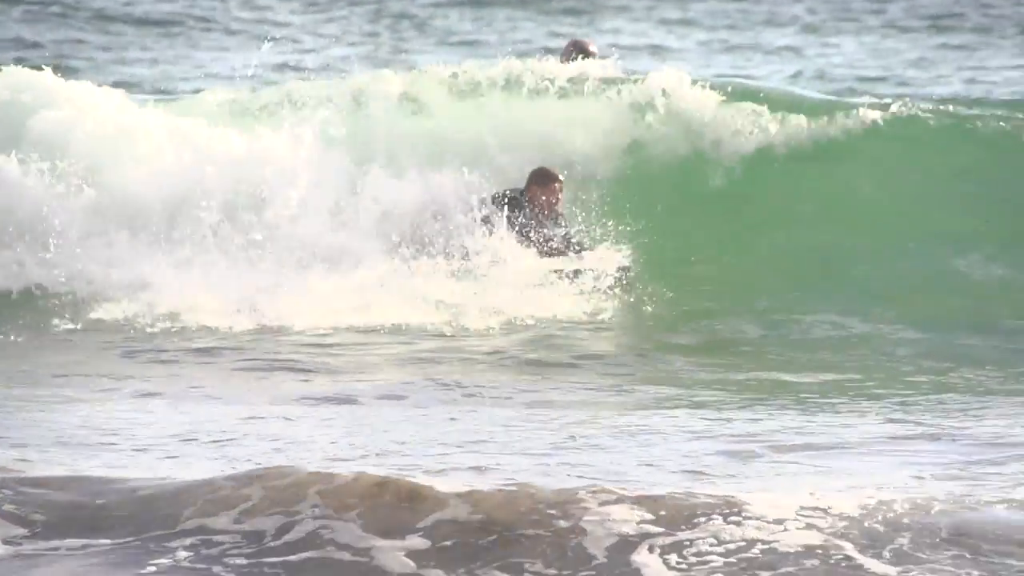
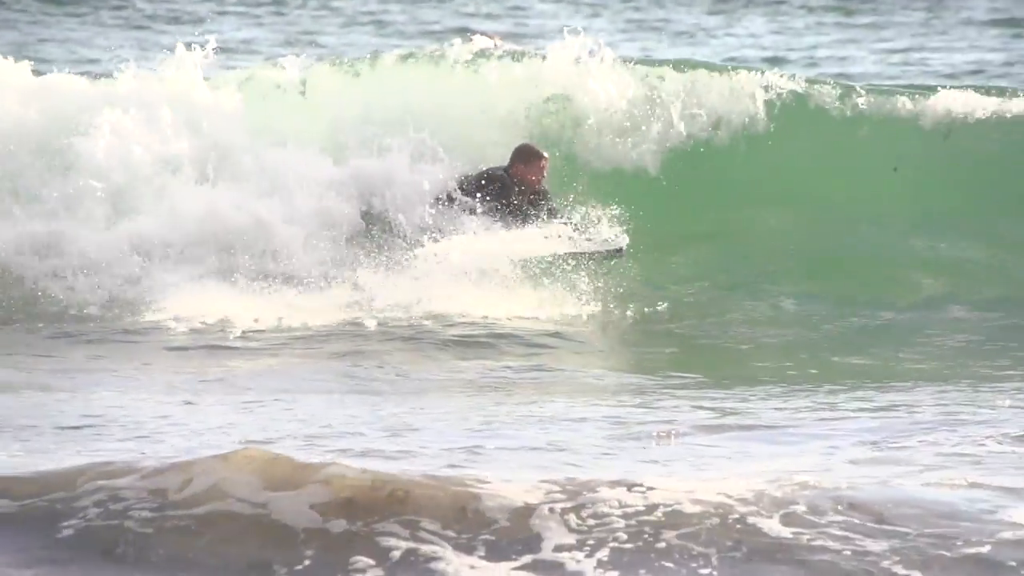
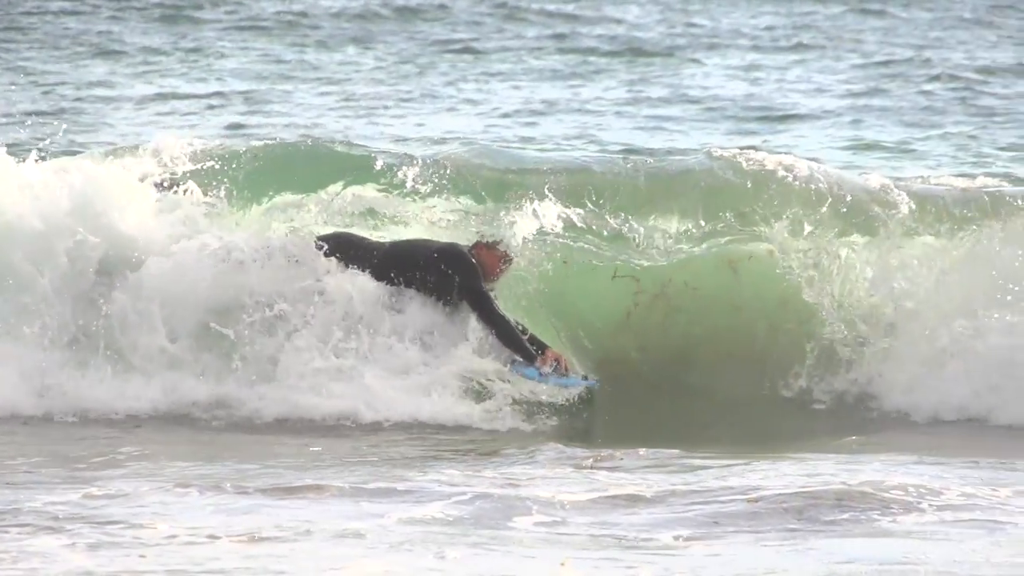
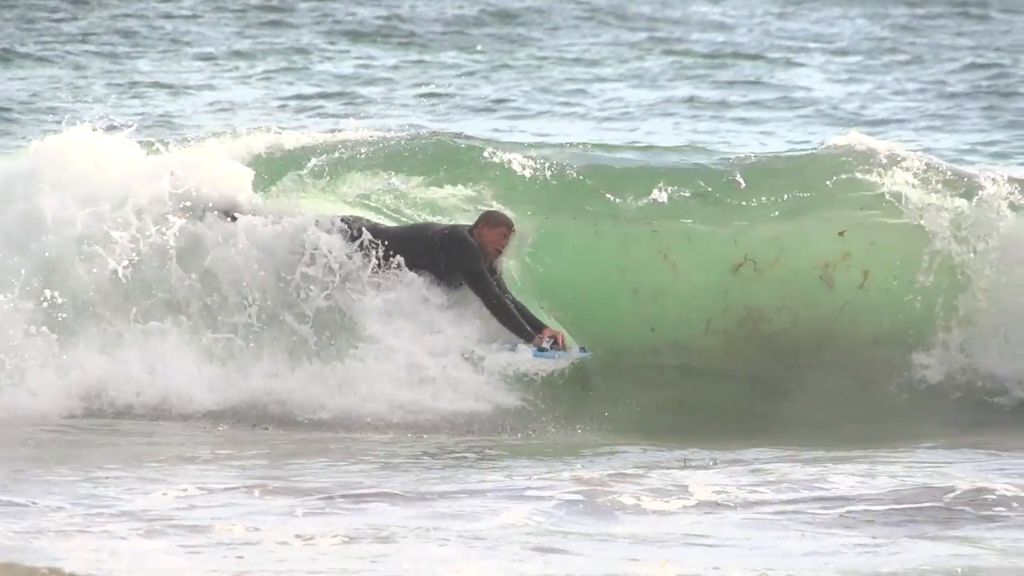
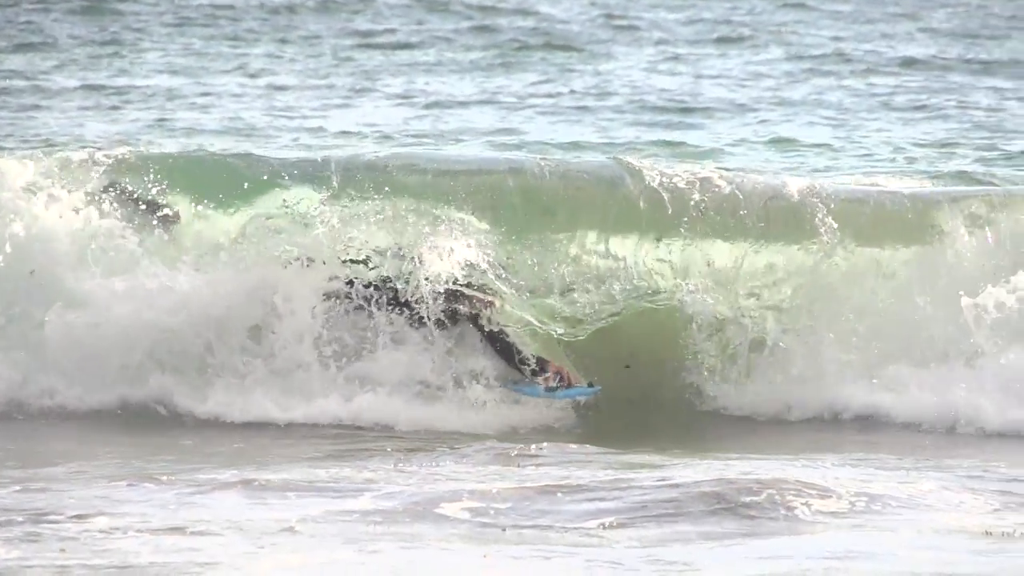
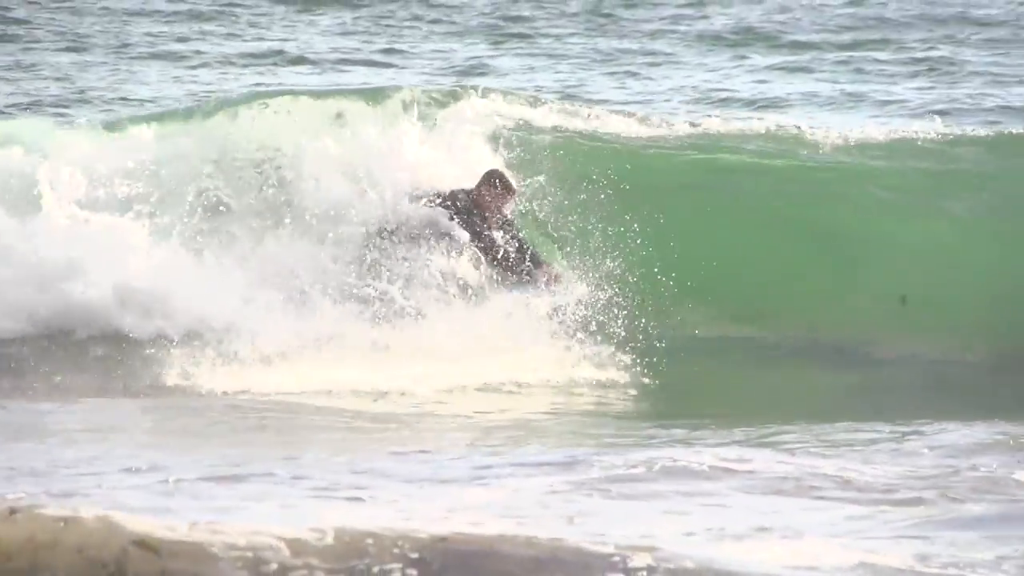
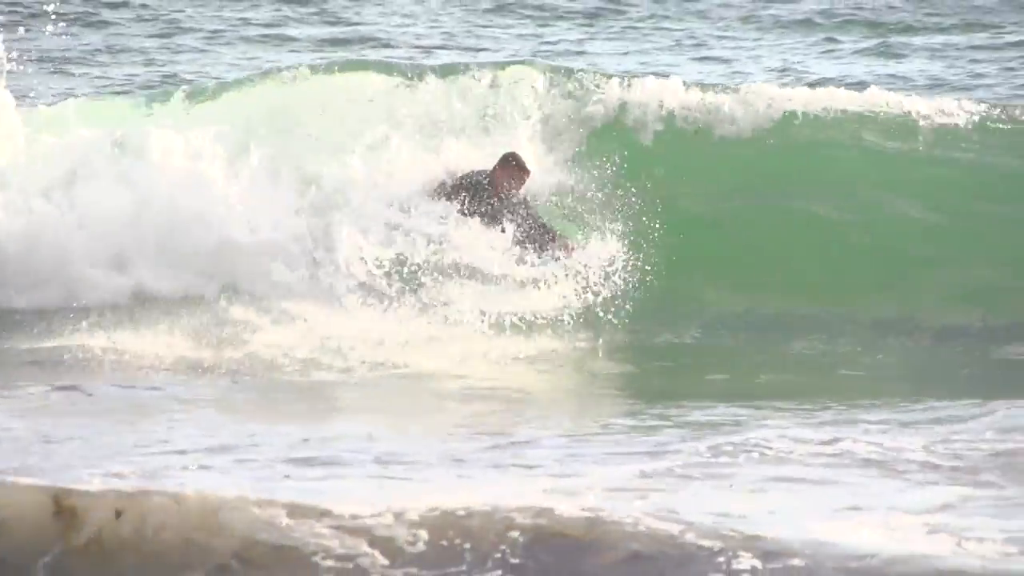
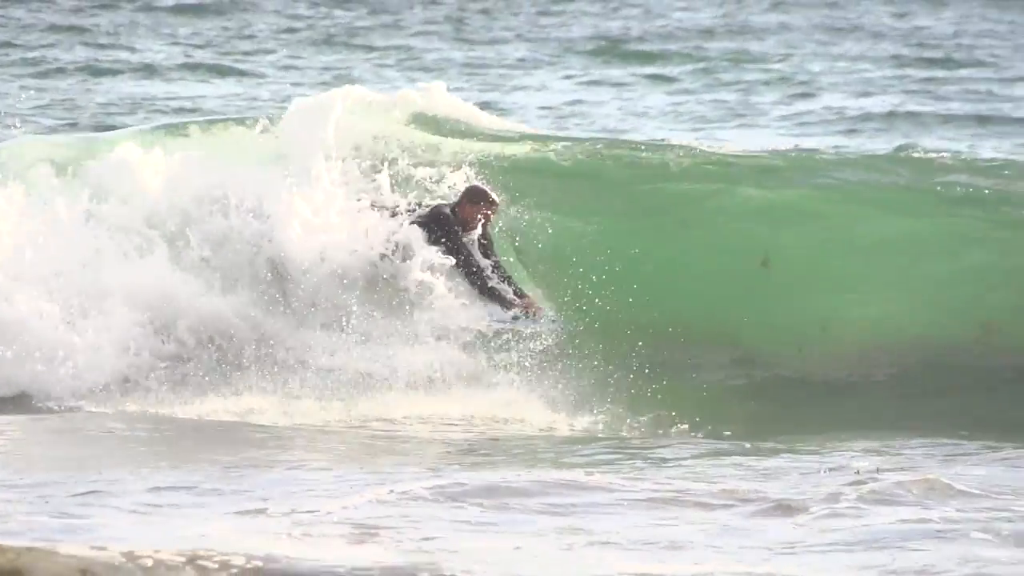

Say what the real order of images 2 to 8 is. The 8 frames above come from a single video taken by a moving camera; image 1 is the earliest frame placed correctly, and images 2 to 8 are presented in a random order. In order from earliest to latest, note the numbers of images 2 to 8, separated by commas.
2, 7, 6, 8, 4, 3, 5
